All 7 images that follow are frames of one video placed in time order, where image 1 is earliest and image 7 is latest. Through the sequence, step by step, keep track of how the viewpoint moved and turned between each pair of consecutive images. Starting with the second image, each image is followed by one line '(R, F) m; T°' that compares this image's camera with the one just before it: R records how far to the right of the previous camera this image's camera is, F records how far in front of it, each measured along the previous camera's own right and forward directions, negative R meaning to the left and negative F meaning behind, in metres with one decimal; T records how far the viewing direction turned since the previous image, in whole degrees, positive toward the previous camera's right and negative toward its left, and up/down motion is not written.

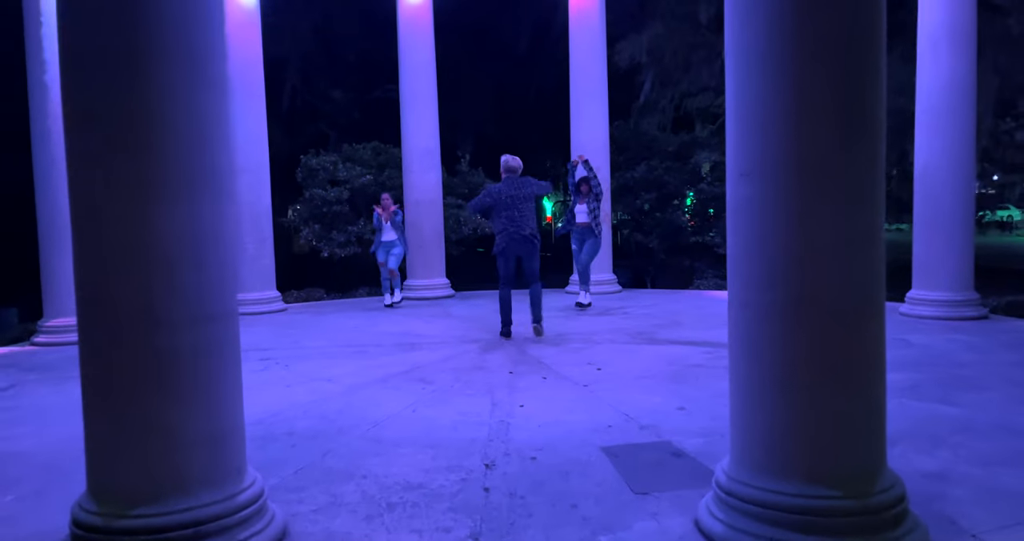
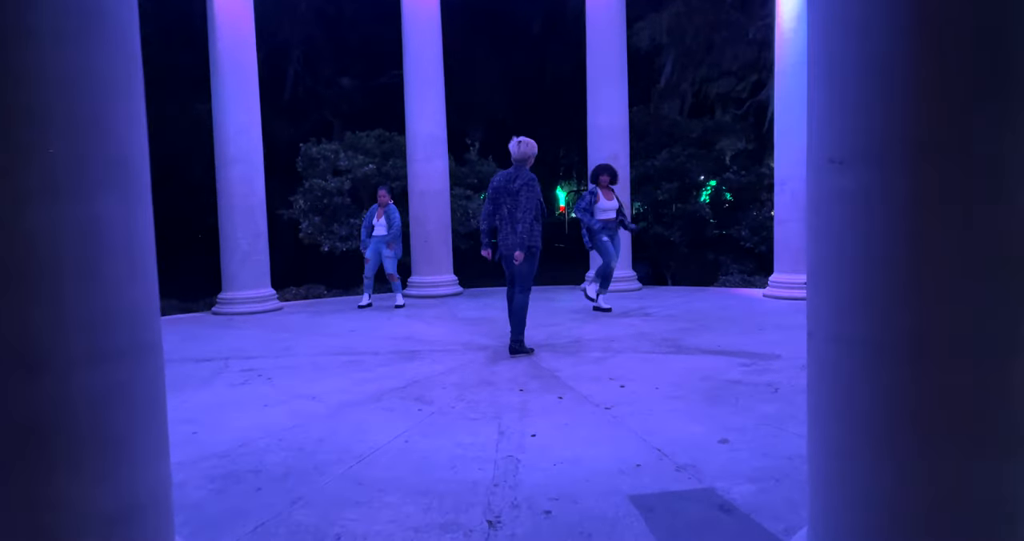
(0.0, +1.0) m; -1°
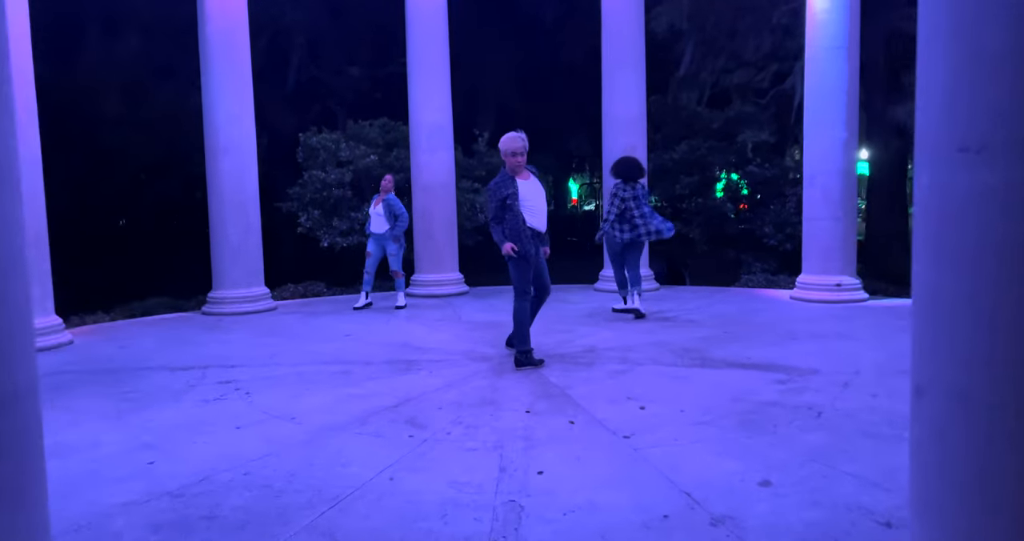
(0.0, +0.8) m; -1°
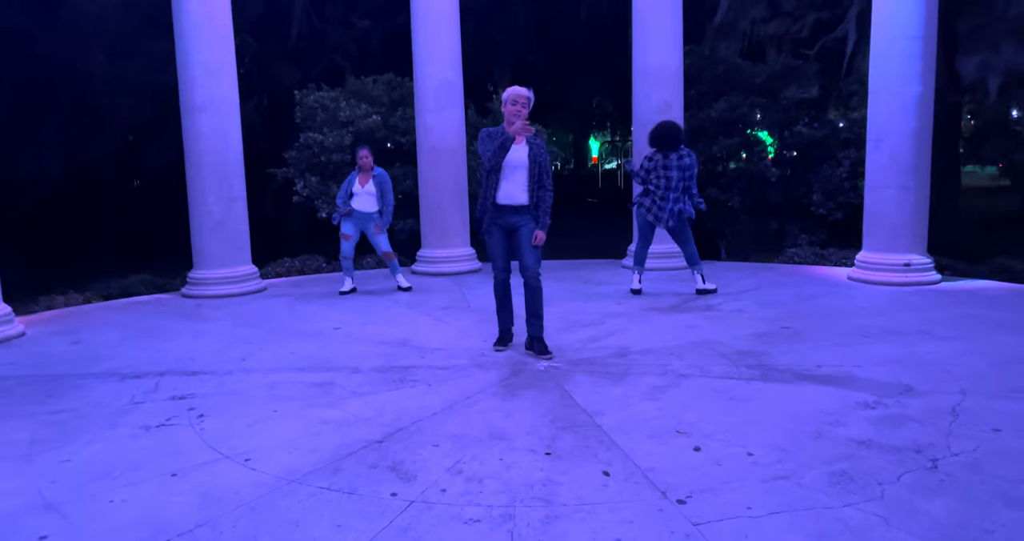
(0.0, +1.4) m; -1°
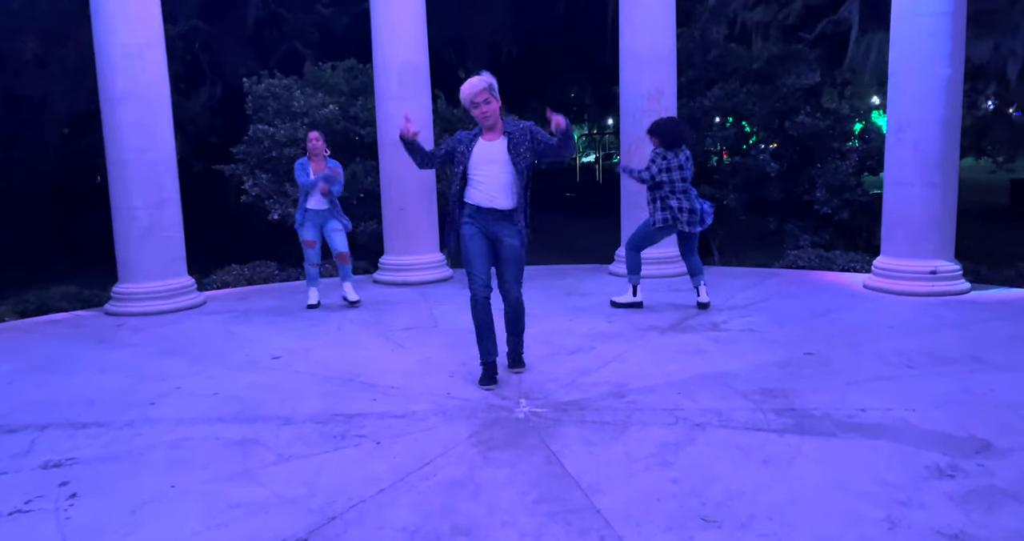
(0.0, +1.2) m; +2°
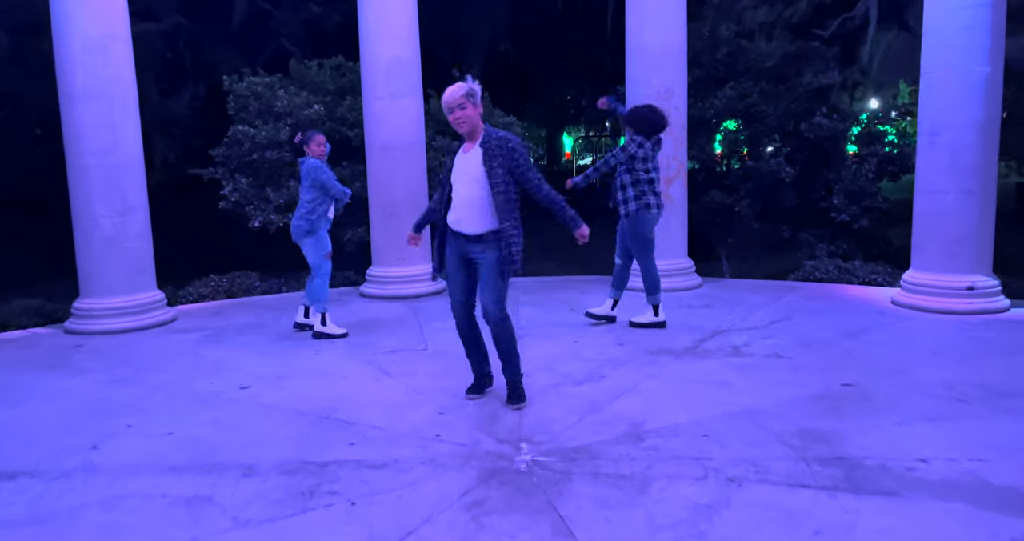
(0.0, +0.7) m; 0°
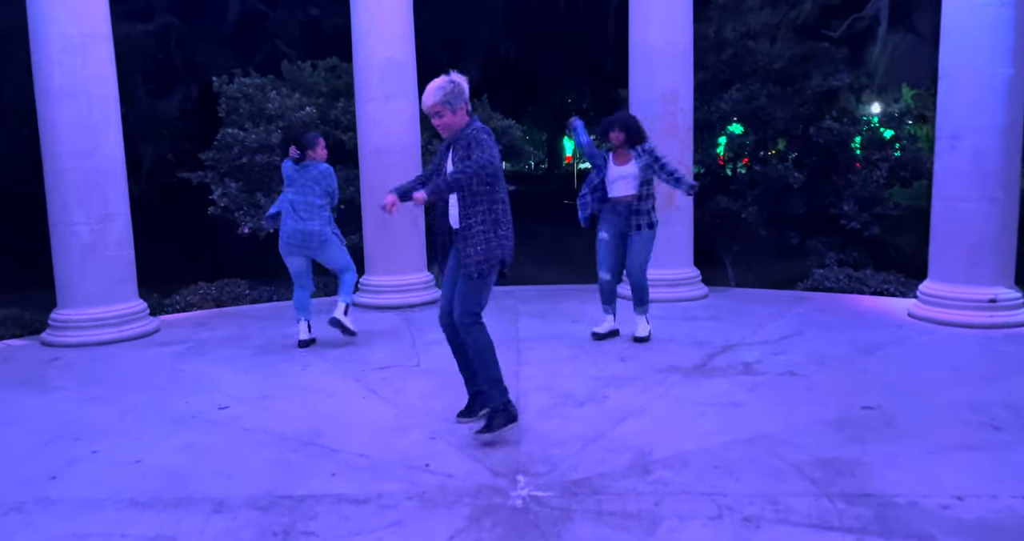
(0.0, +0.4) m; 0°
